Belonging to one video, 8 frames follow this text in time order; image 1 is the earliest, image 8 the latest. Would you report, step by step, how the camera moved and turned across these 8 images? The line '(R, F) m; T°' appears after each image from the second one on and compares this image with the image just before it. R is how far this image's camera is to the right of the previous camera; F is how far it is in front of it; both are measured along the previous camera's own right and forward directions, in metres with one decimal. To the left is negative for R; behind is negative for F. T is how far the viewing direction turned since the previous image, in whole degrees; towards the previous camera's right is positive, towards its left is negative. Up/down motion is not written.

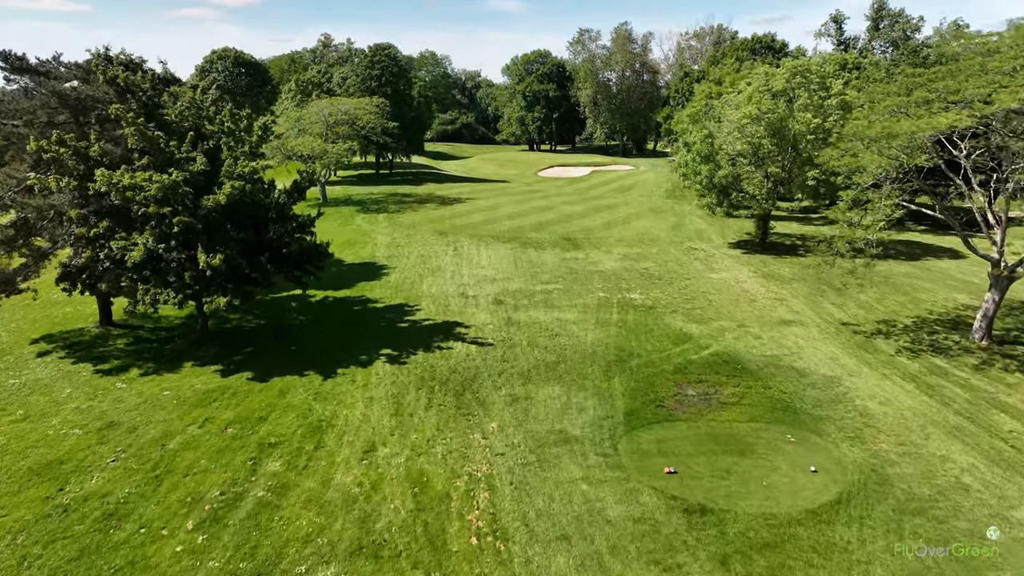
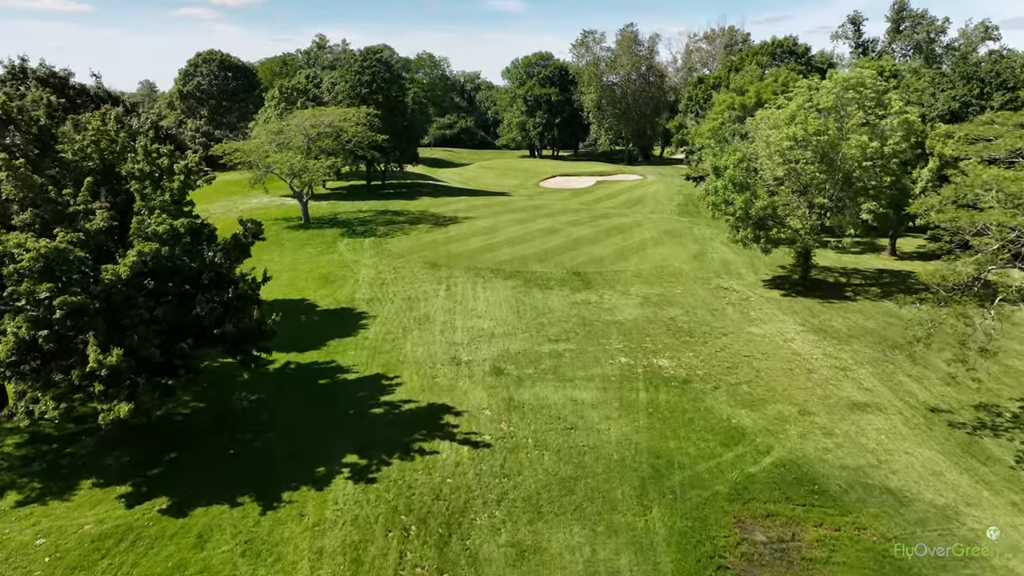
(-0.1, +3.8) m; 0°
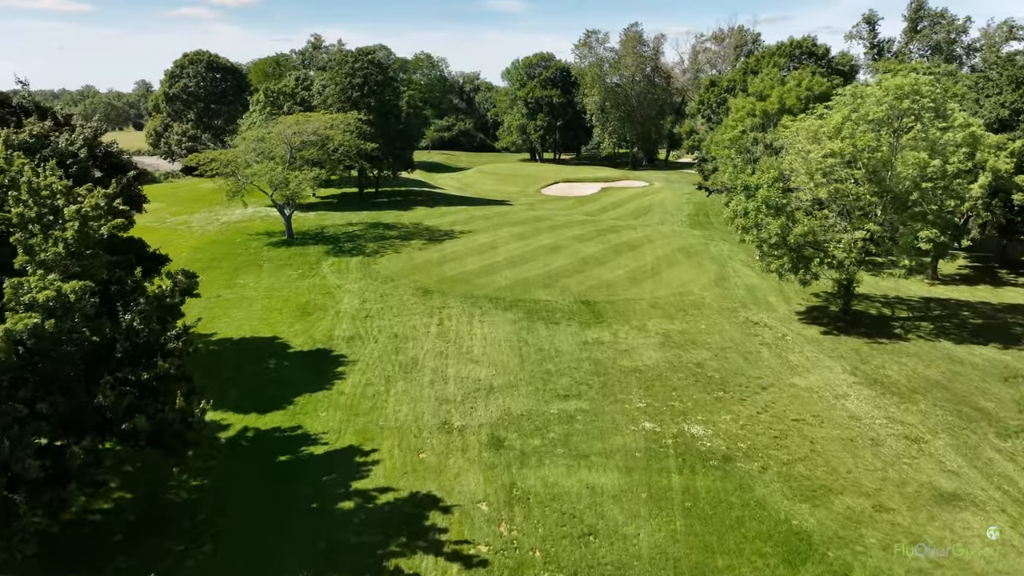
(-0.1, +2.9) m; 0°
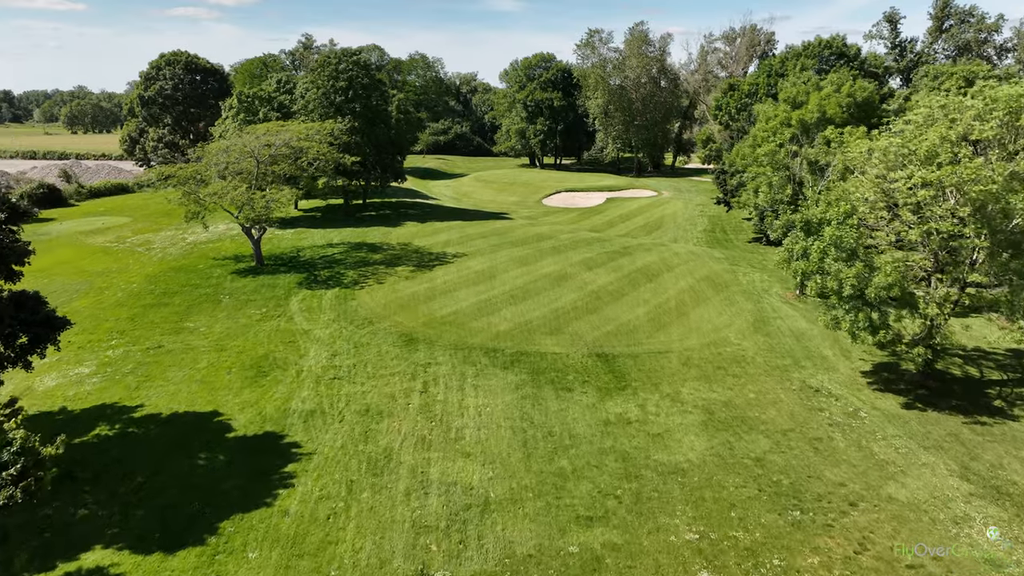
(-0.1, +4.2) m; 0°
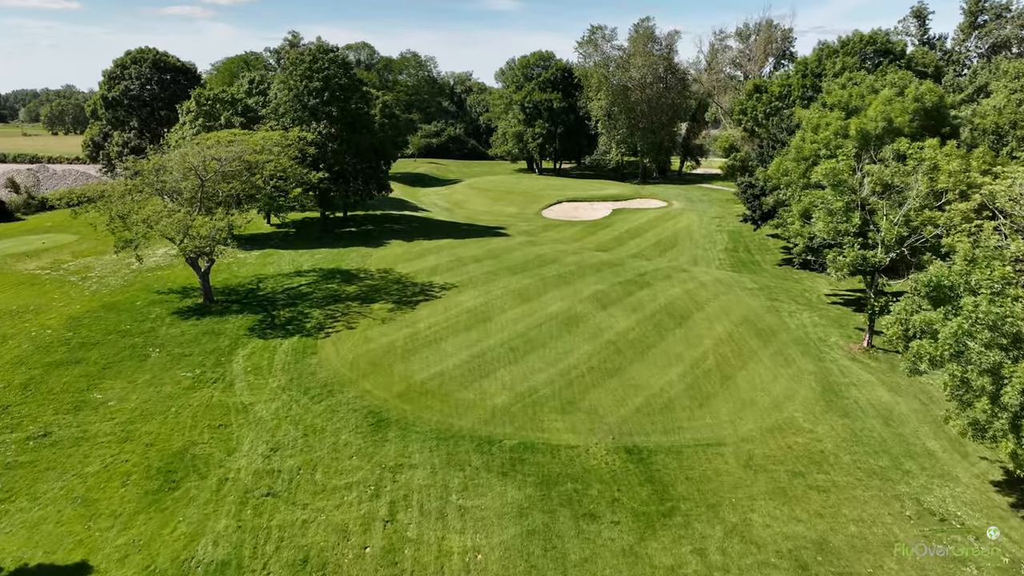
(-0.1, +5.0) m; 0°
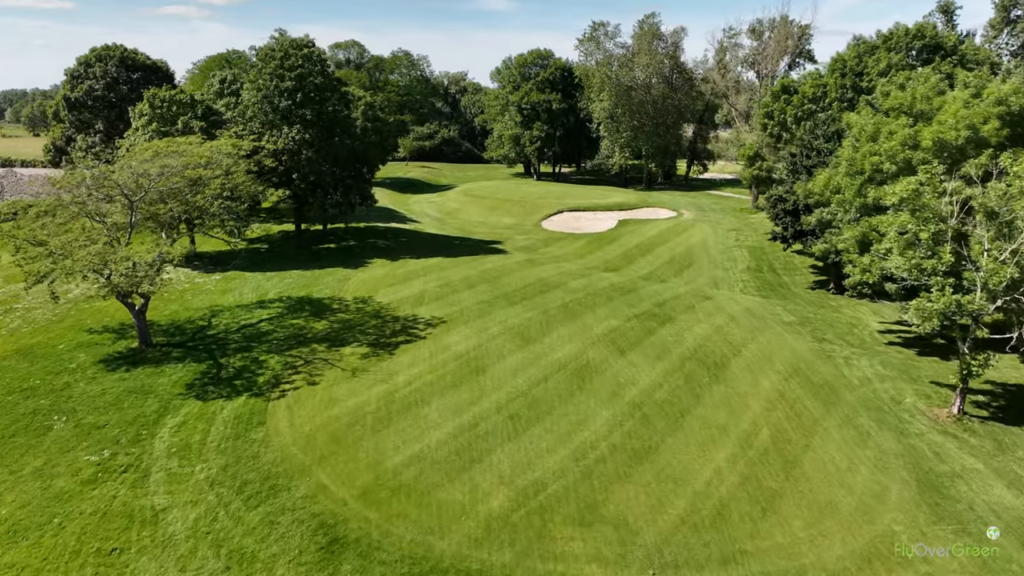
(-0.1, +4.3) m; 0°
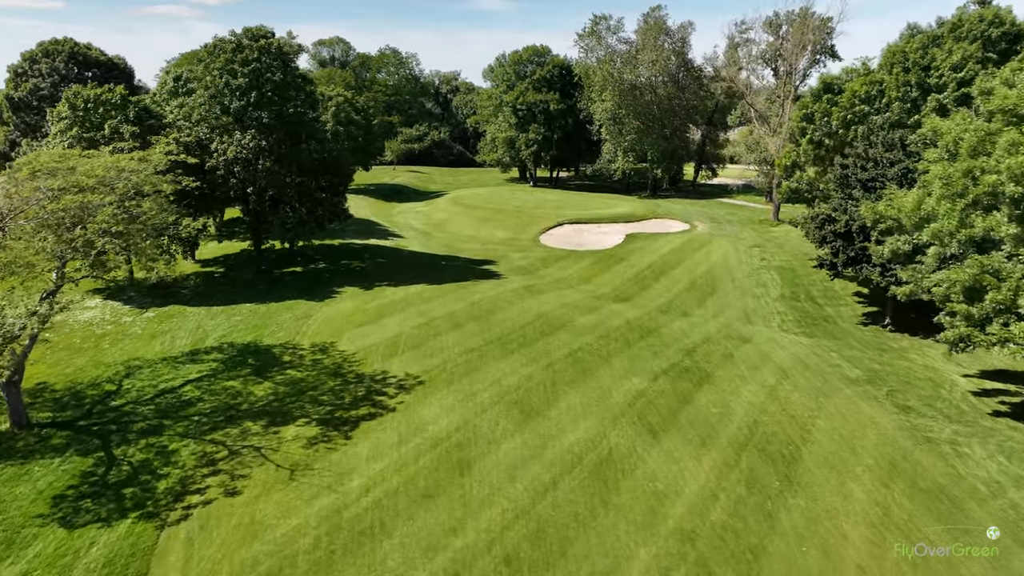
(0.0, +5.3) m; +1°
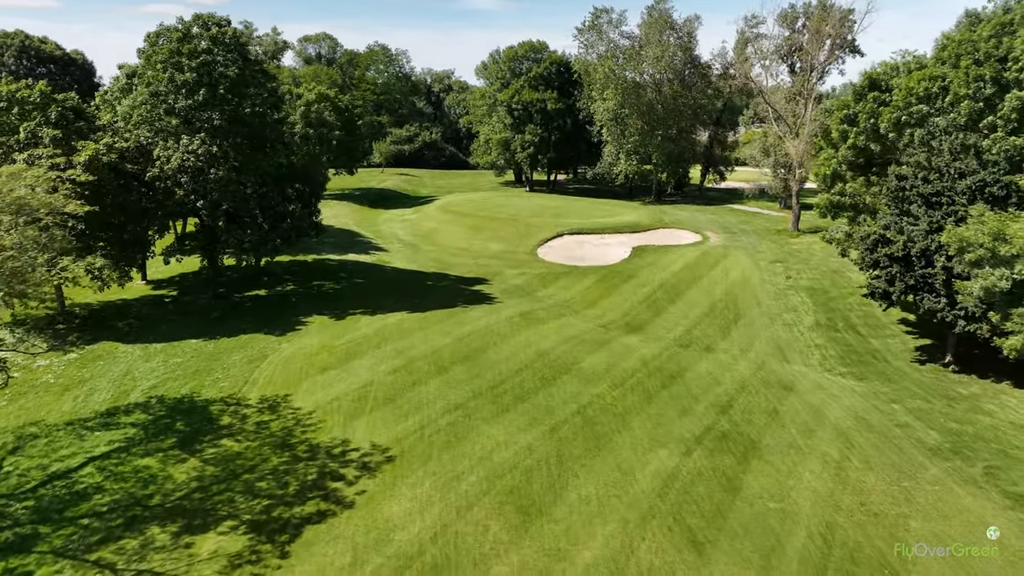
(0.0, +4.2) m; 0°
